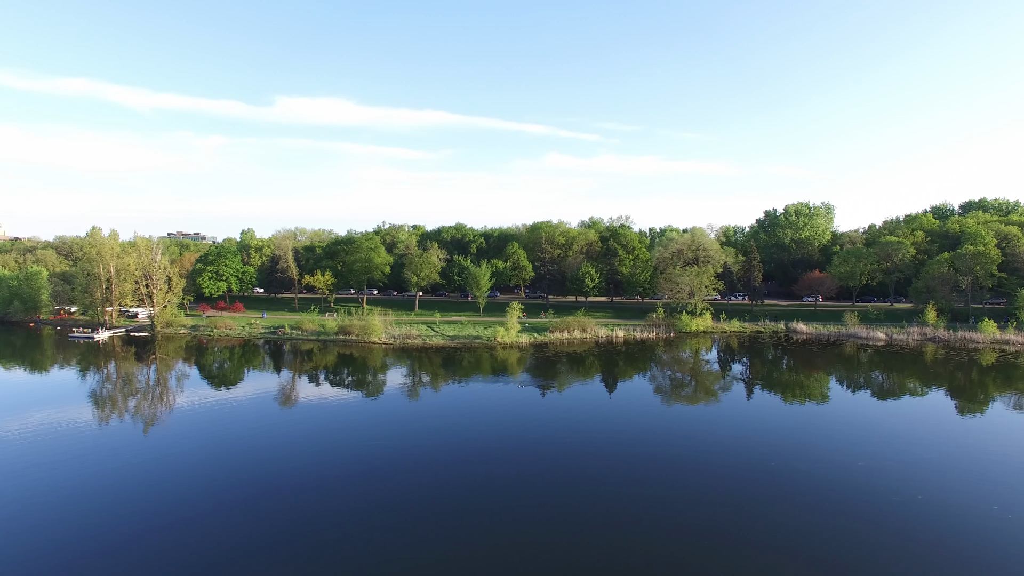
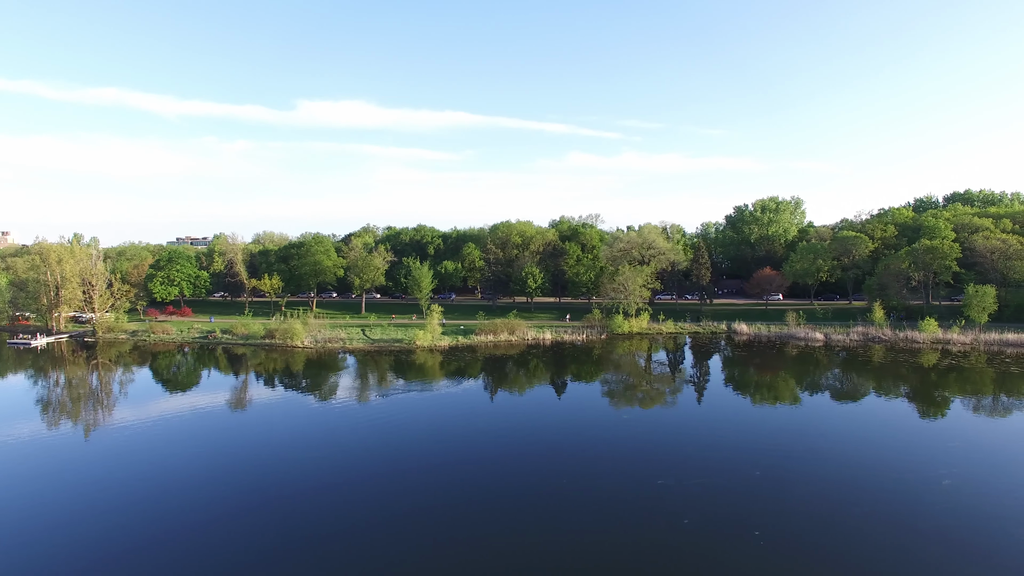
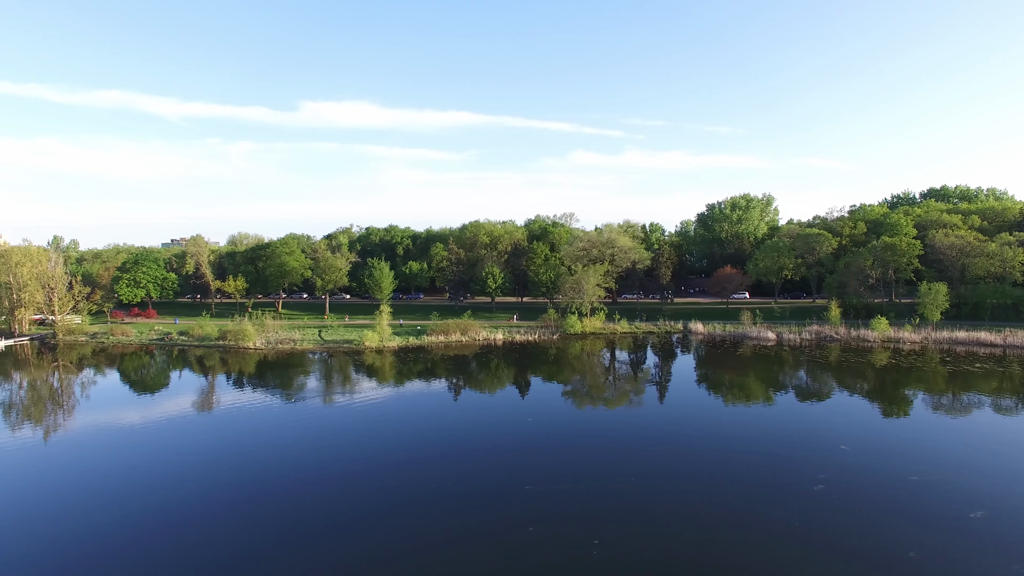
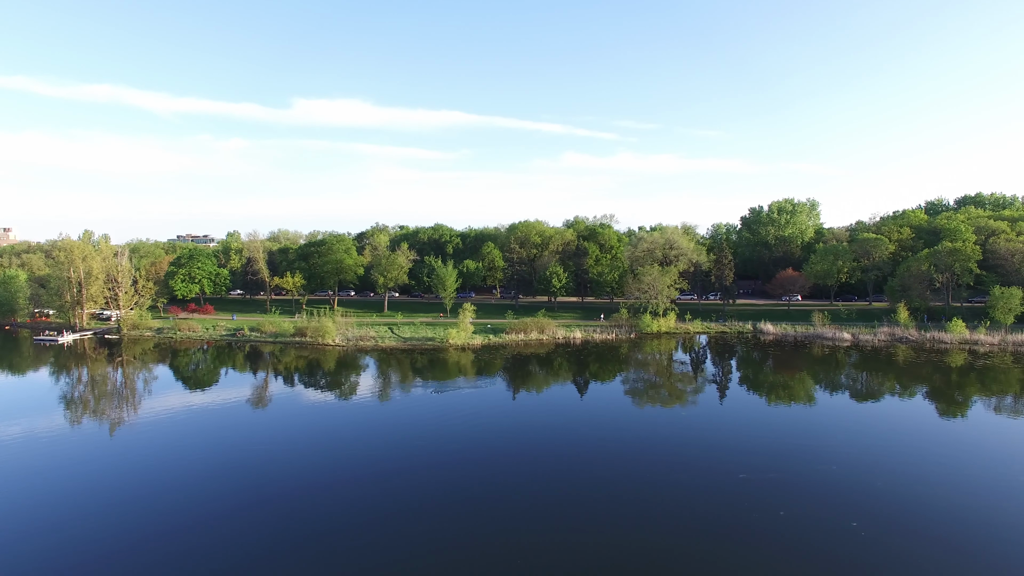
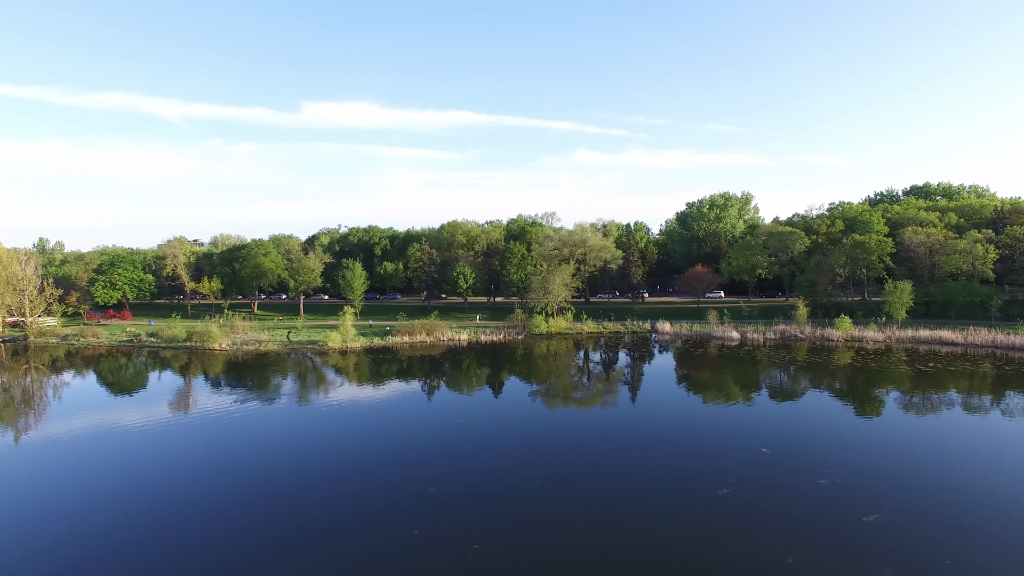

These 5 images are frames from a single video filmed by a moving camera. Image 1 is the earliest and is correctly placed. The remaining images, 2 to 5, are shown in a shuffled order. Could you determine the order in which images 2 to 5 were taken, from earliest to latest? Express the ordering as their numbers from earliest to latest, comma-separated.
4, 2, 3, 5
